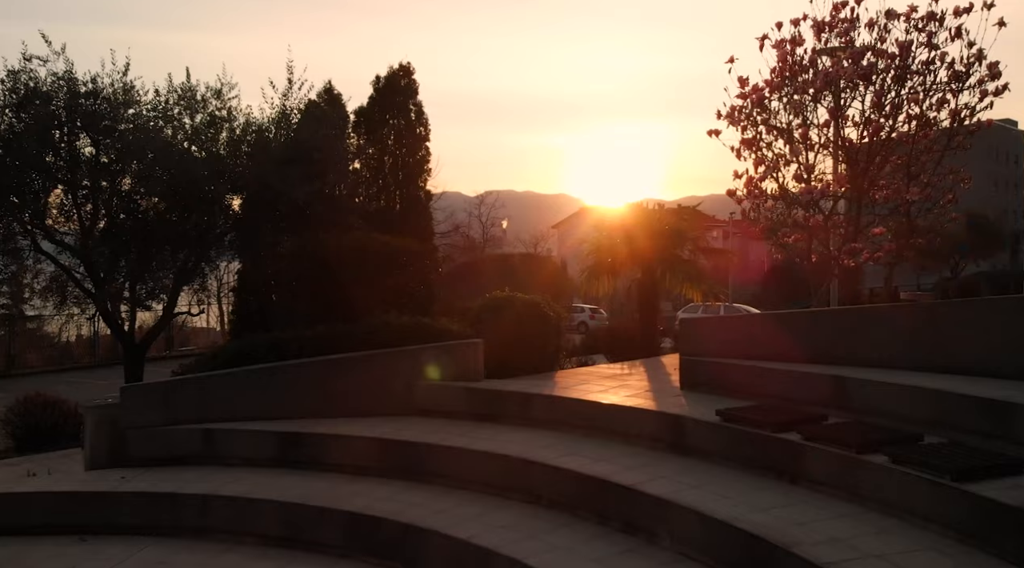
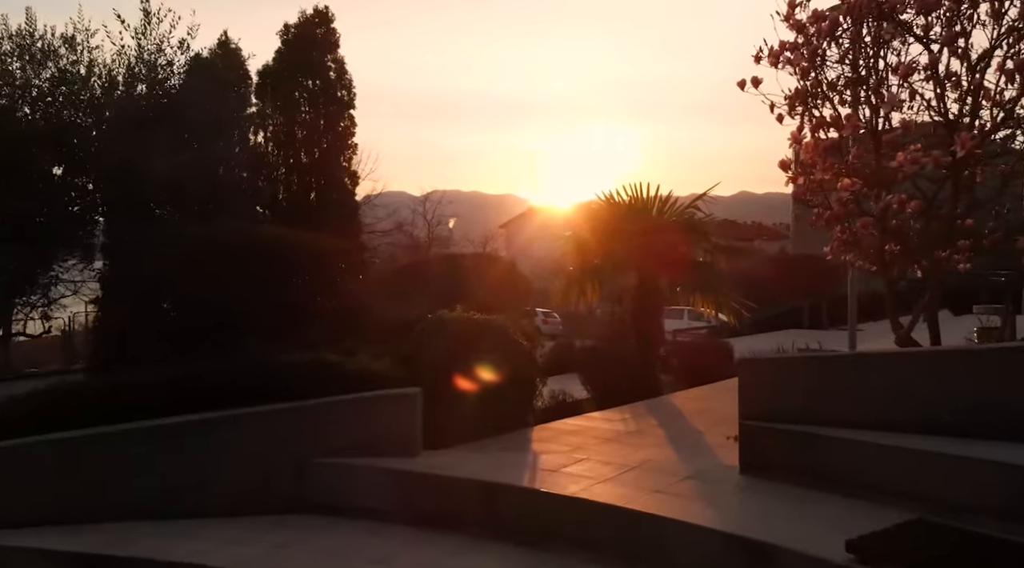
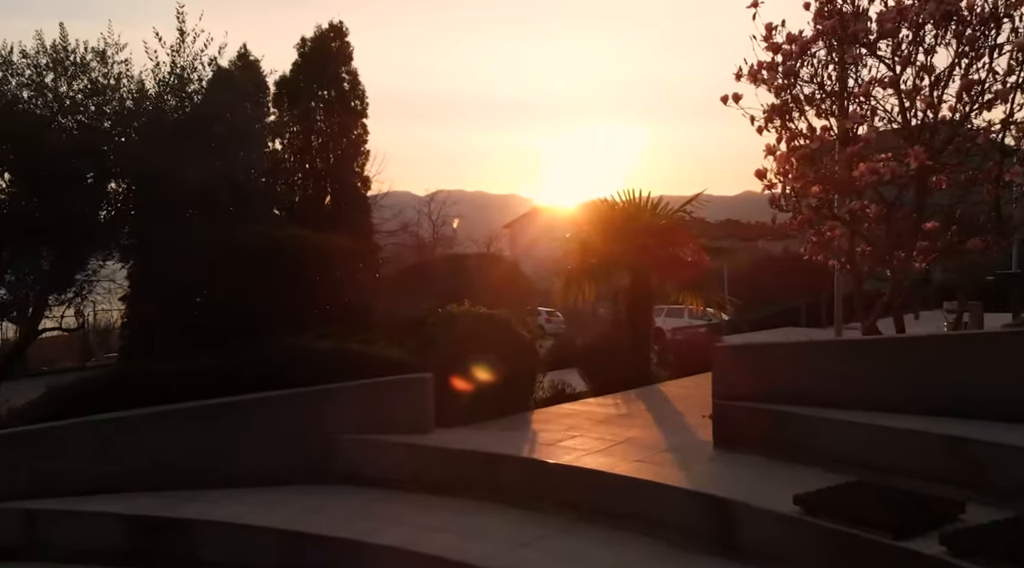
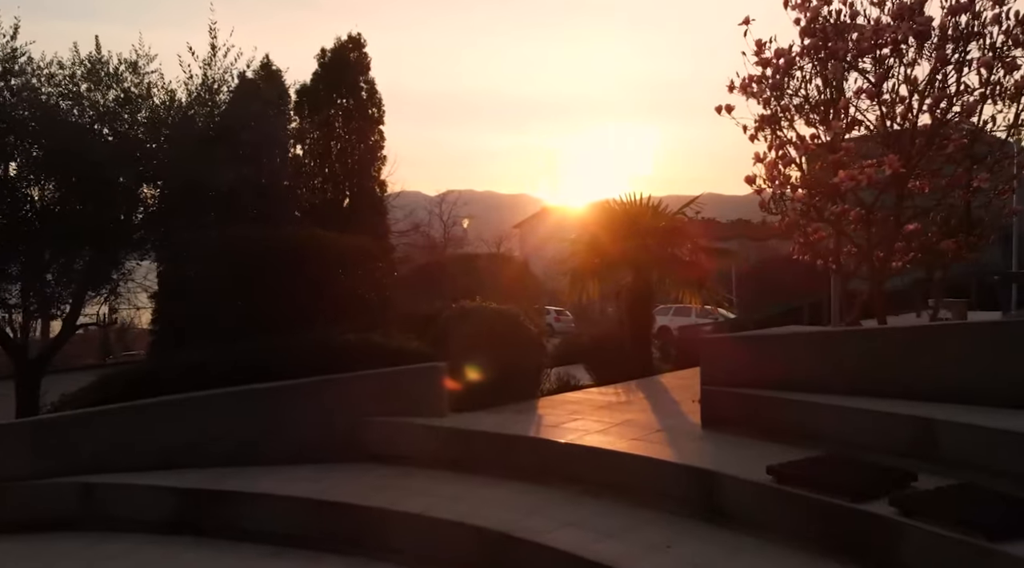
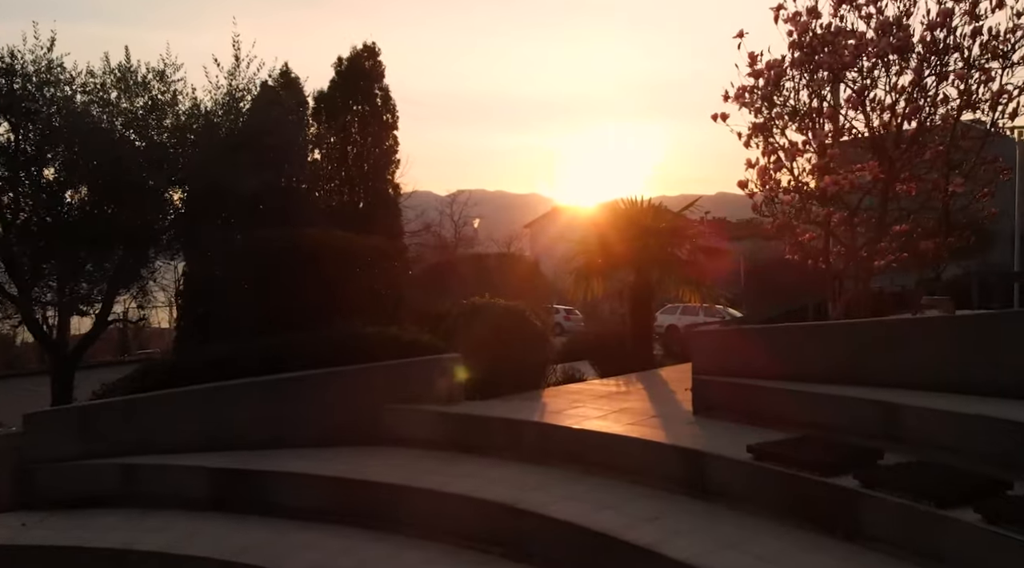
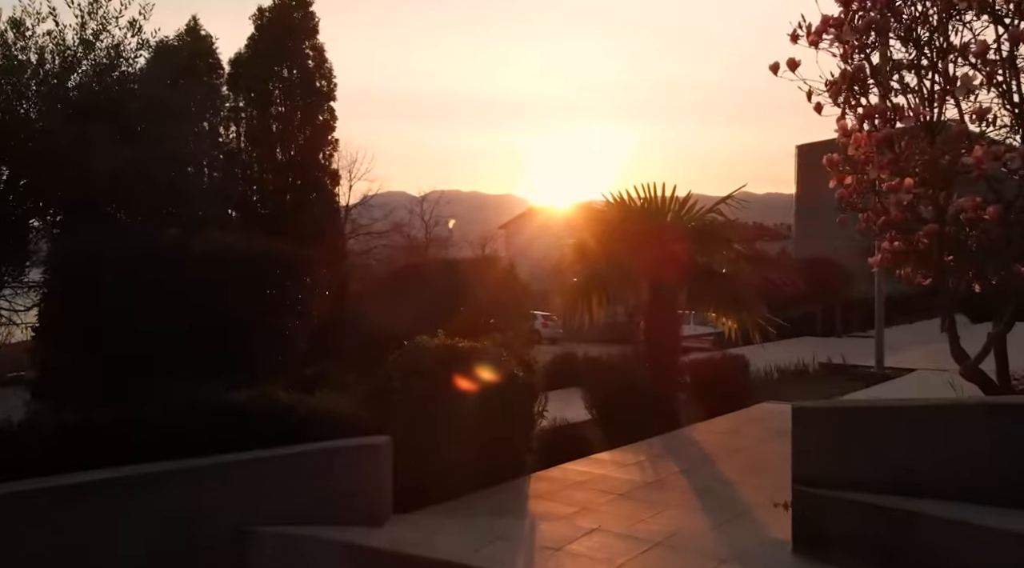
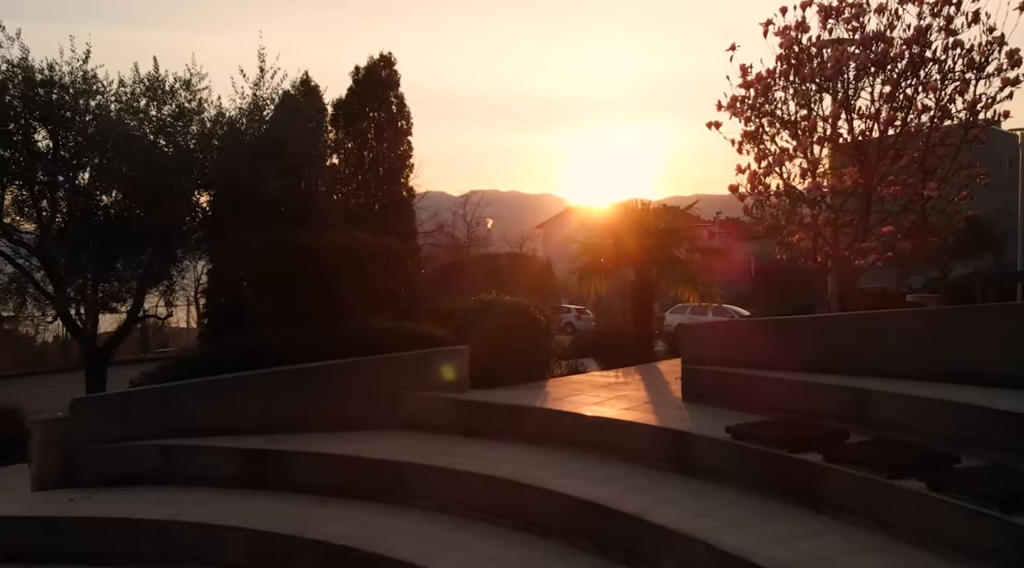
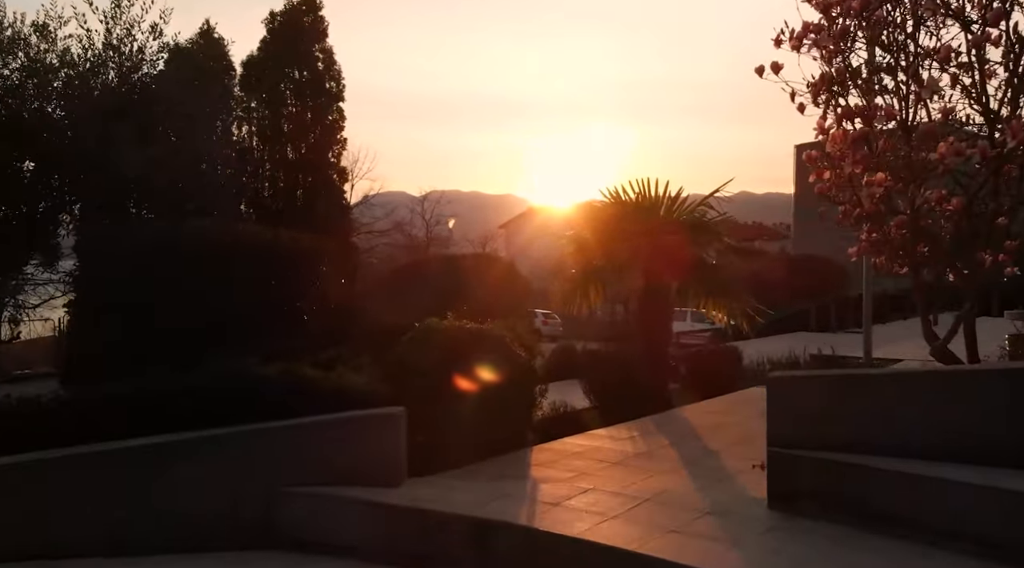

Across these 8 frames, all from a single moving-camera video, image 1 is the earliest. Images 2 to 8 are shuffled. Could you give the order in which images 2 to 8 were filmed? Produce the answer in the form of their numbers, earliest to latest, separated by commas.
7, 5, 4, 3, 2, 8, 6
